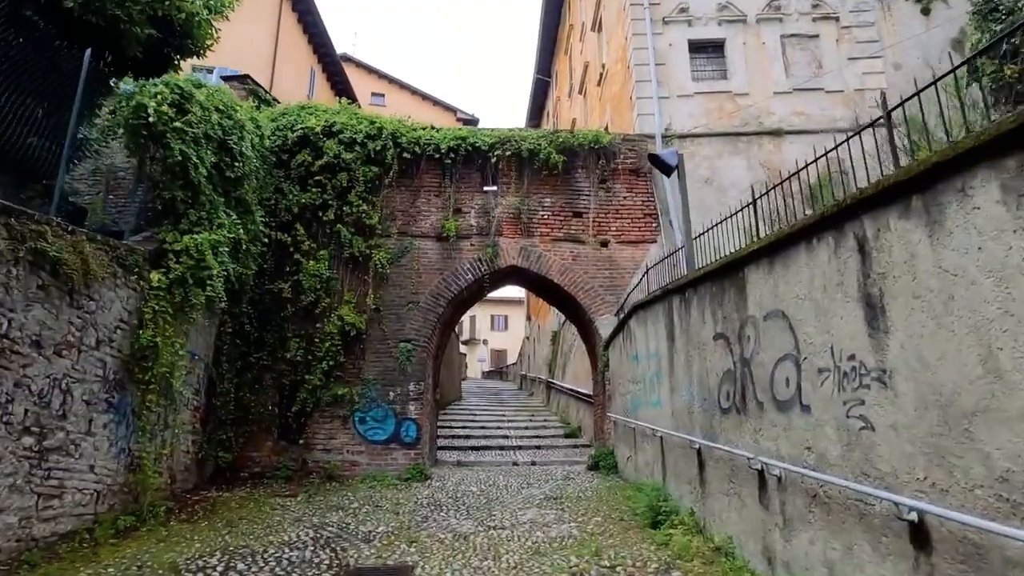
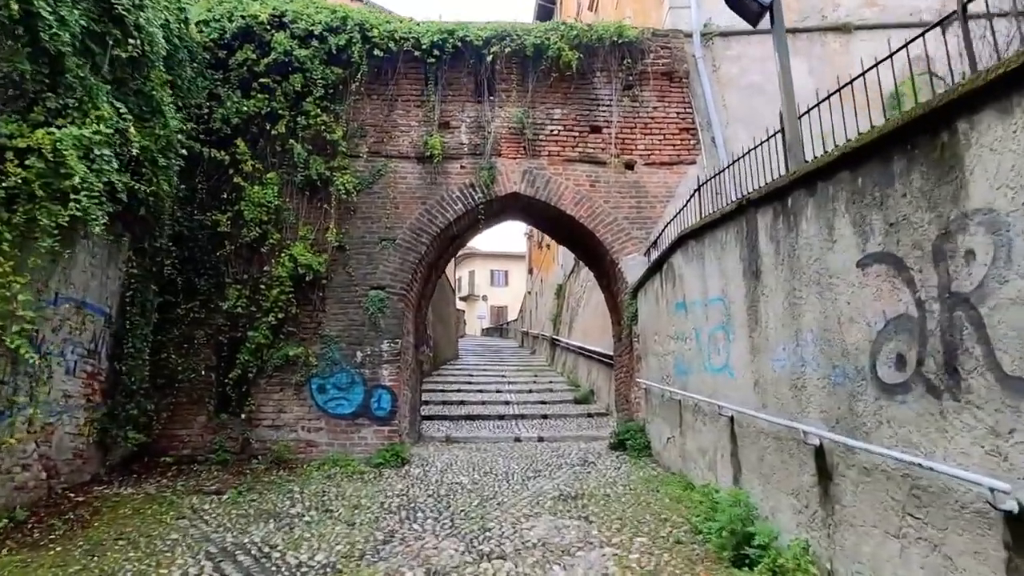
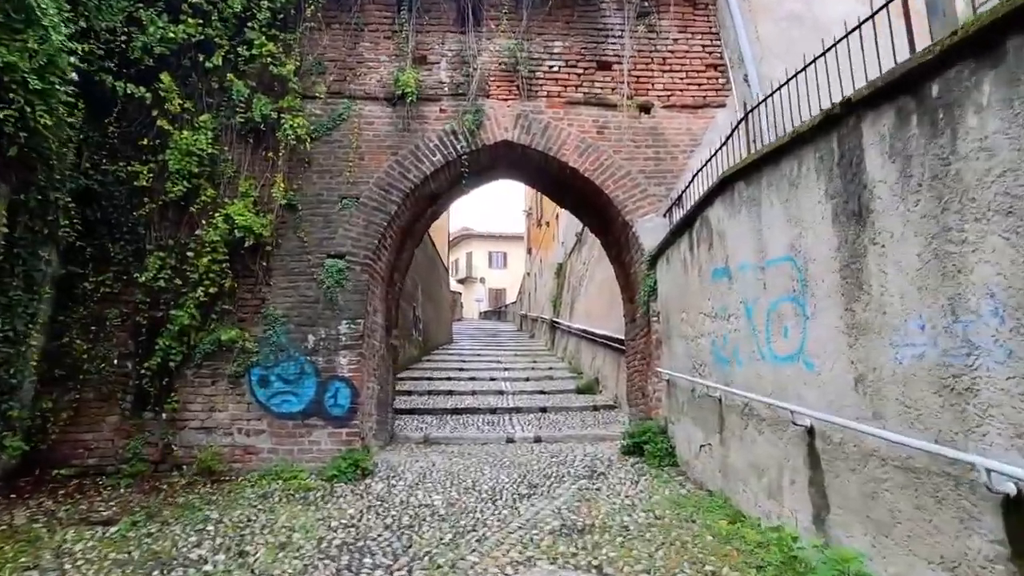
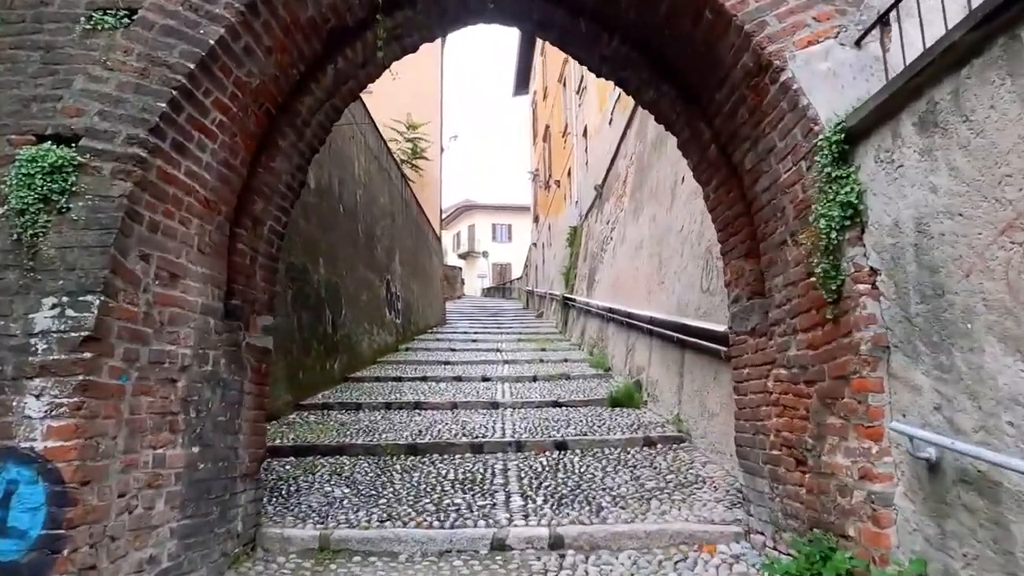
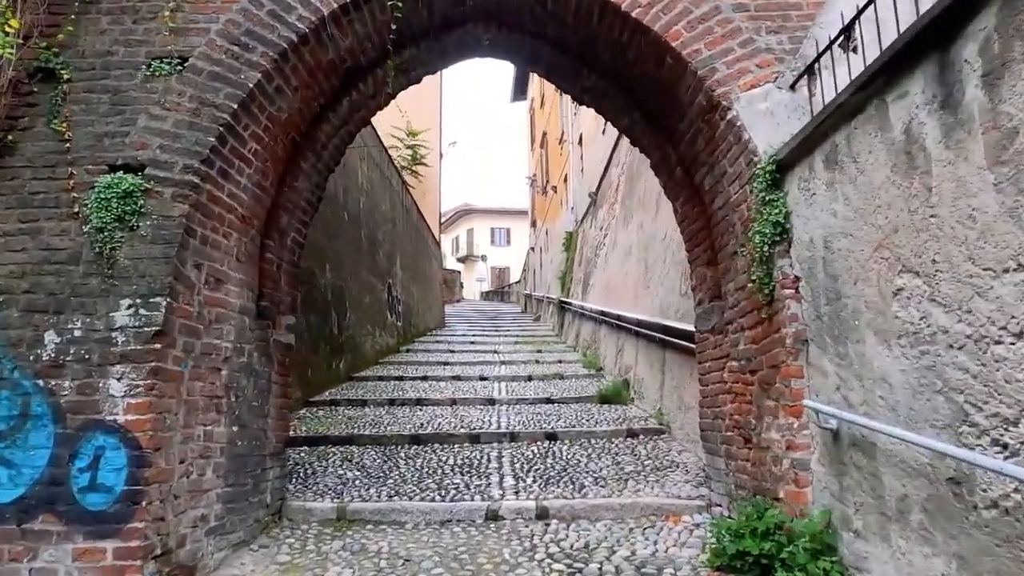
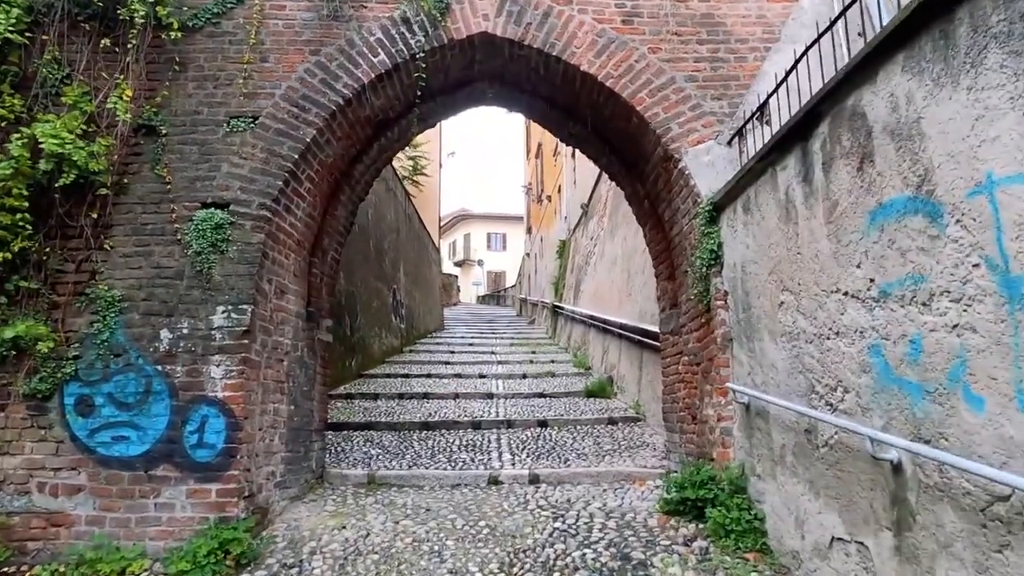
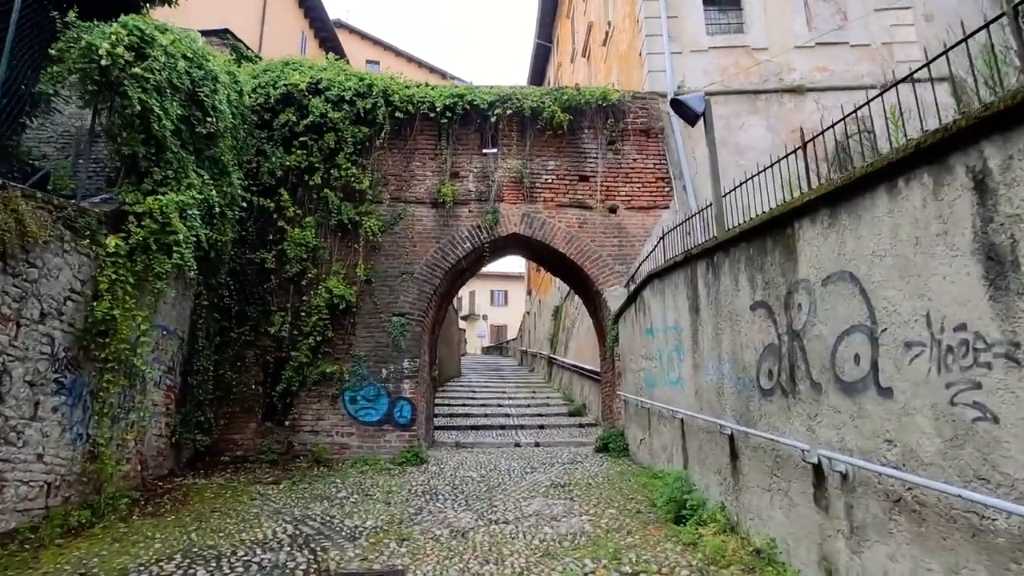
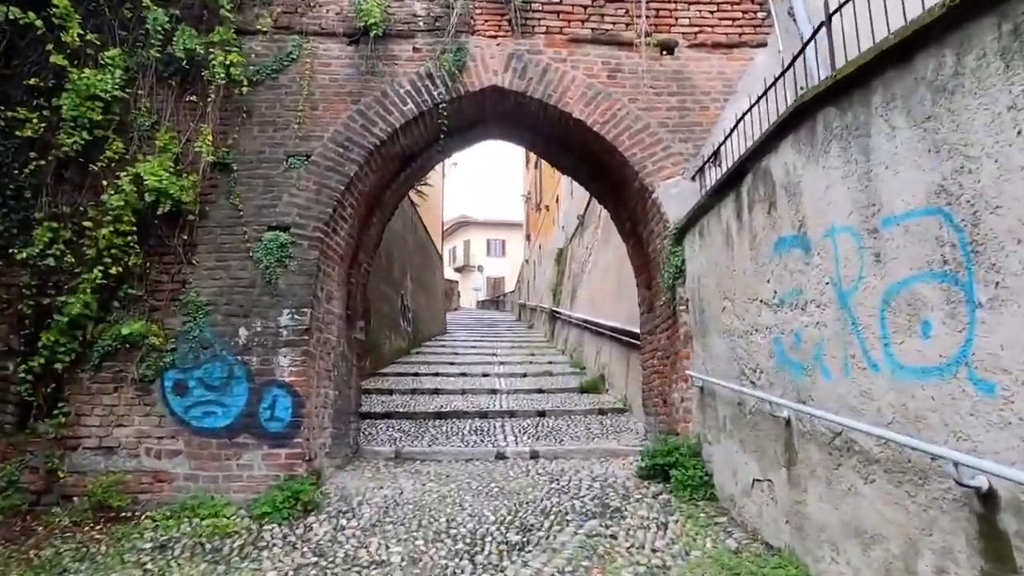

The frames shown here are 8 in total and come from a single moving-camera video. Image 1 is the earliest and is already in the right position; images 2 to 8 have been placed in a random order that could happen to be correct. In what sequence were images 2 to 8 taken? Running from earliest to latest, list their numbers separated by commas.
7, 2, 3, 8, 6, 5, 4
